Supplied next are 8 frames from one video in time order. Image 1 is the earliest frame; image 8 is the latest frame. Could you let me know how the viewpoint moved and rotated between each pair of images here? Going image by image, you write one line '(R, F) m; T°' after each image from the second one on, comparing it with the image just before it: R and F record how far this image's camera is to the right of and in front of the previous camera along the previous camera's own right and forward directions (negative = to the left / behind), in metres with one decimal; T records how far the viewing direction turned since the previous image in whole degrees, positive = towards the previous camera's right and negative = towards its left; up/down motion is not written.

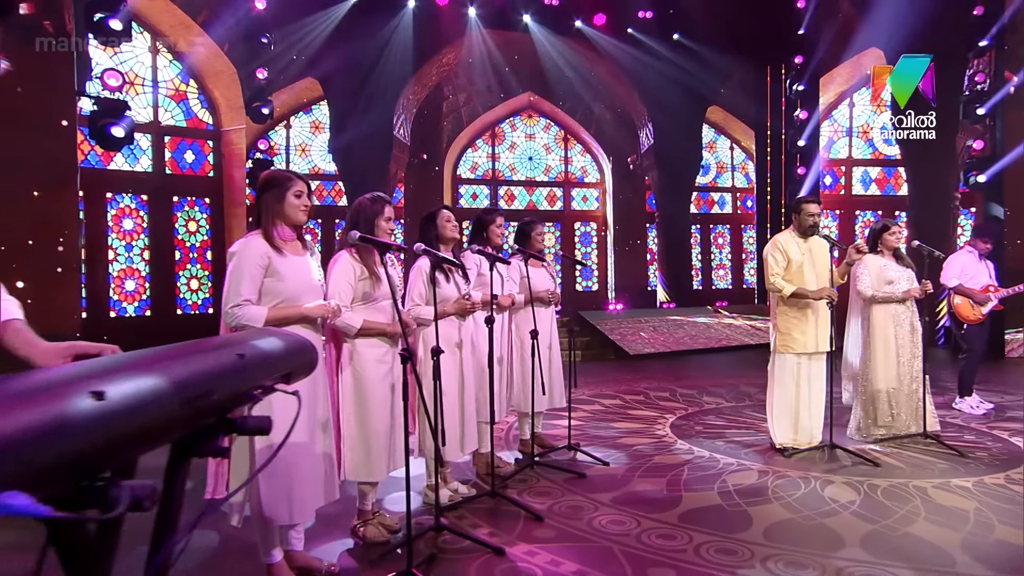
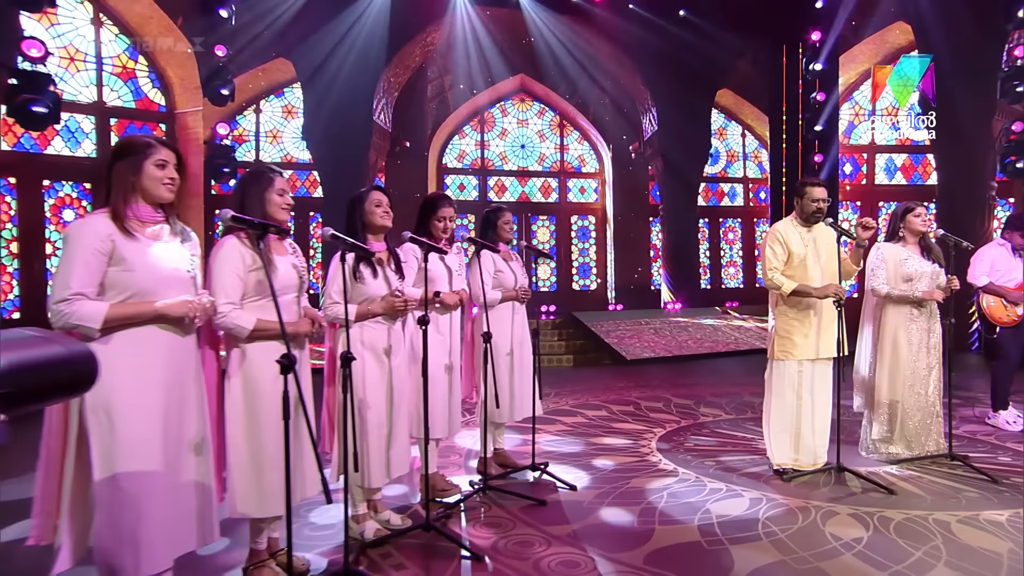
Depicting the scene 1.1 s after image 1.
(+0.4, +0.7) m; -2°
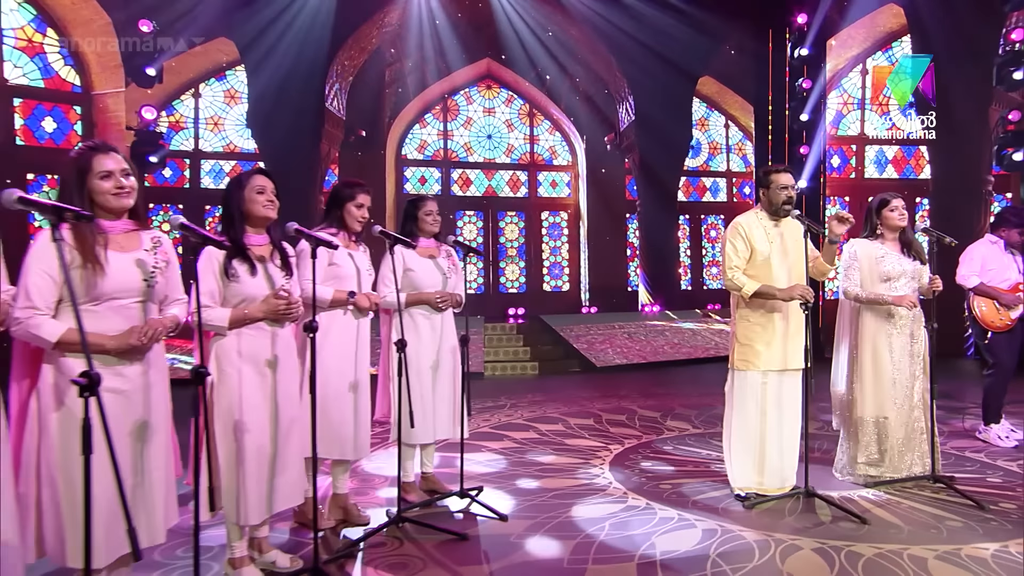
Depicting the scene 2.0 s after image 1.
(+0.3, +0.5) m; 0°
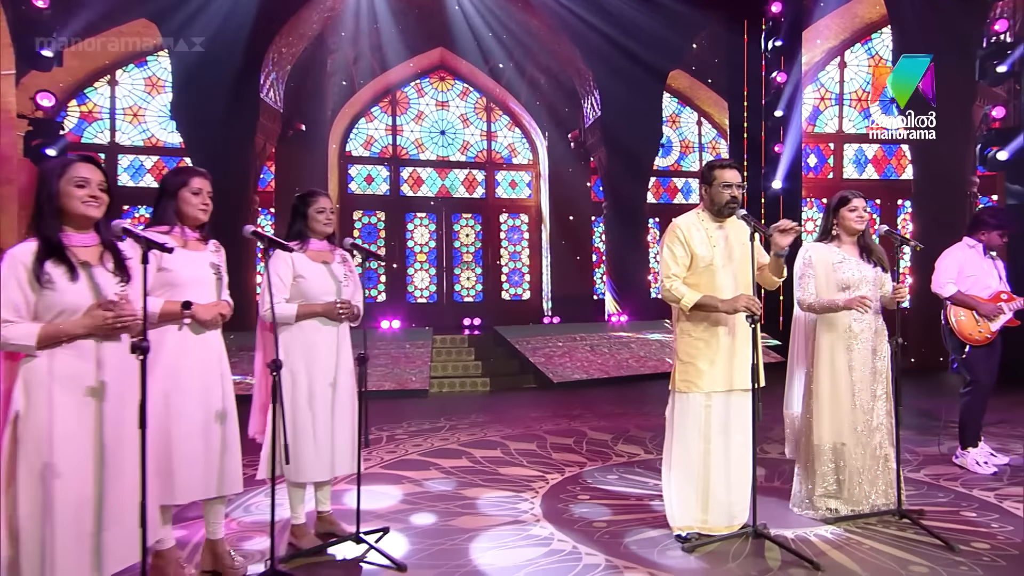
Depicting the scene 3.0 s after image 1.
(+0.3, +0.5) m; 0°
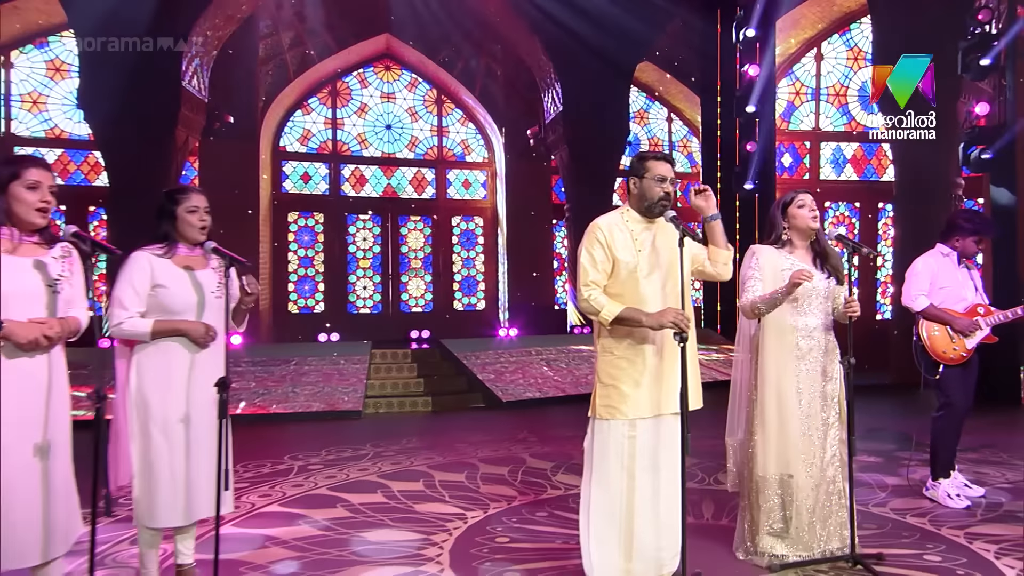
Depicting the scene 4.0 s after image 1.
(+0.4, +0.5) m; 0°
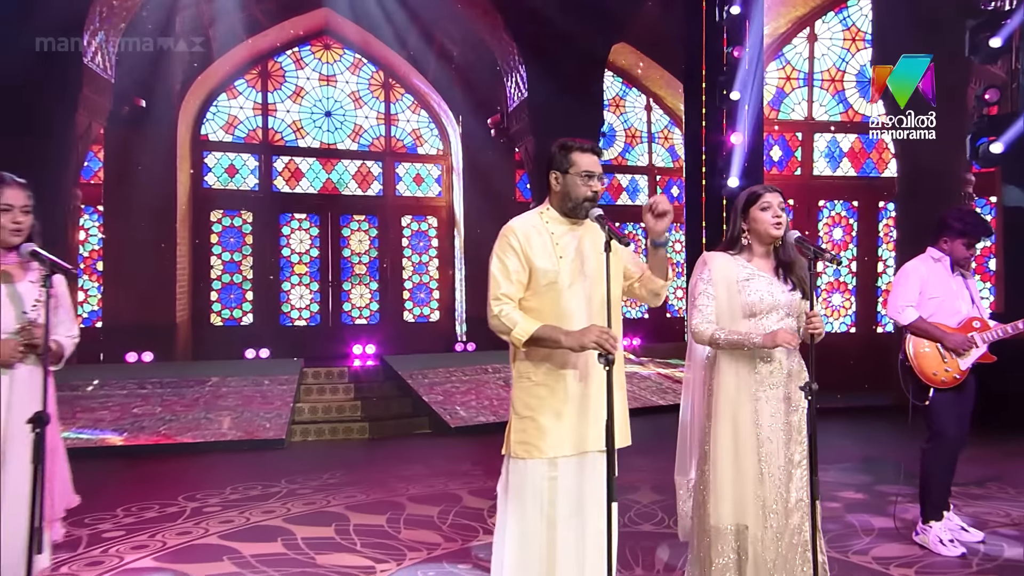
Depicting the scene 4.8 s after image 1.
(+0.2, +0.8) m; 0°
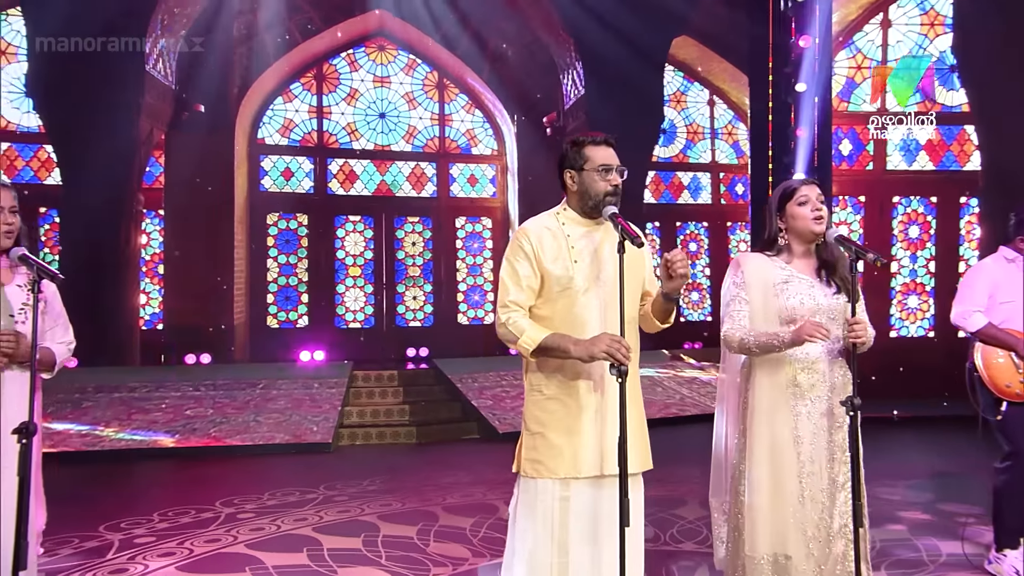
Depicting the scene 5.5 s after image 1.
(+0.2, +0.1) m; -5°
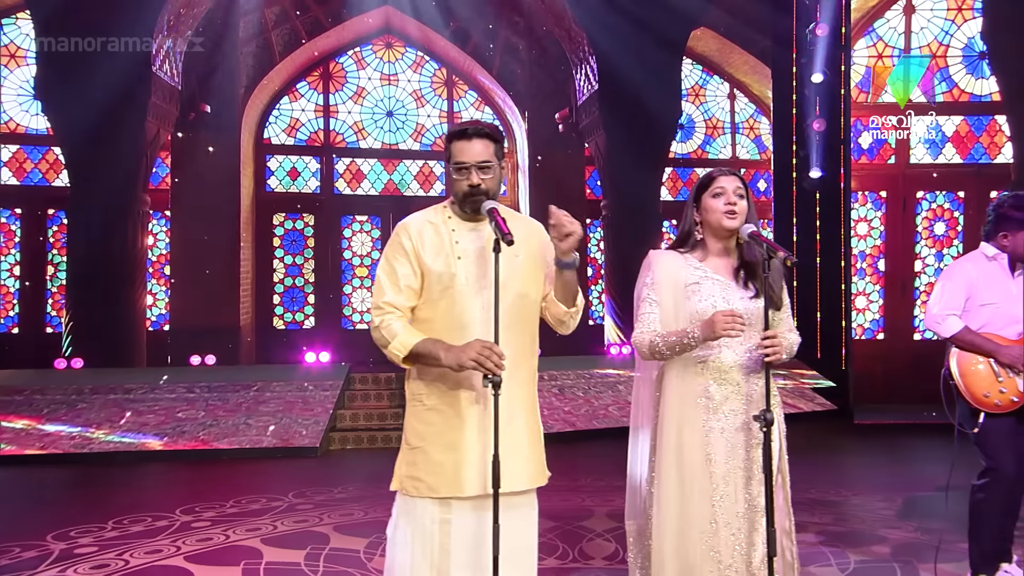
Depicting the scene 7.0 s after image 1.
(+0.4, +0.2) m; -5°
